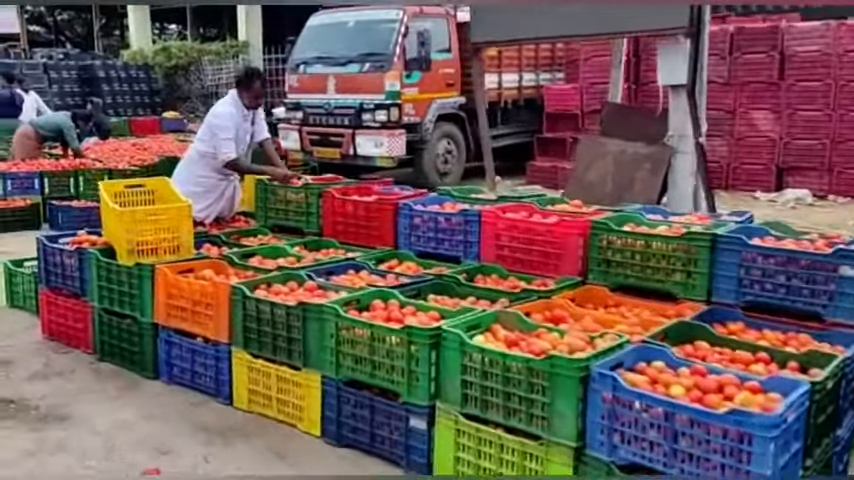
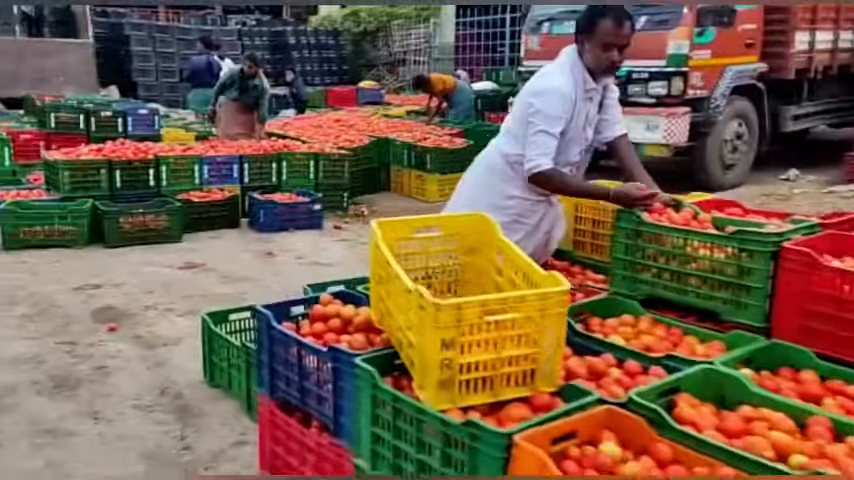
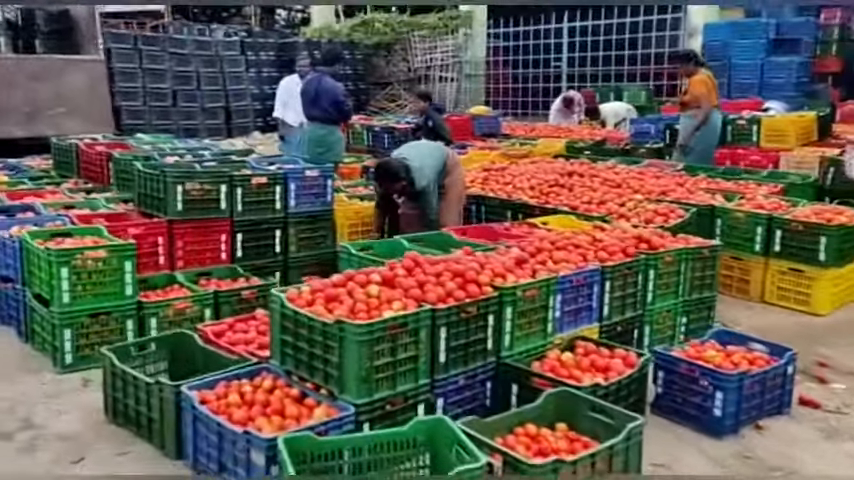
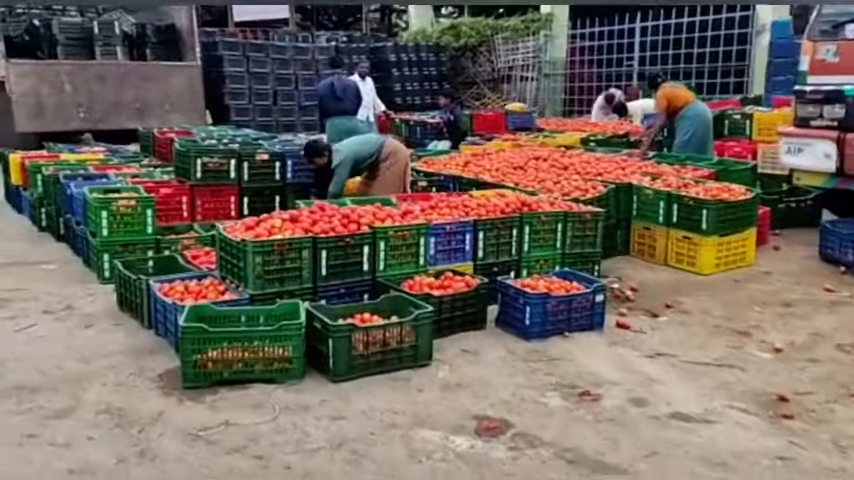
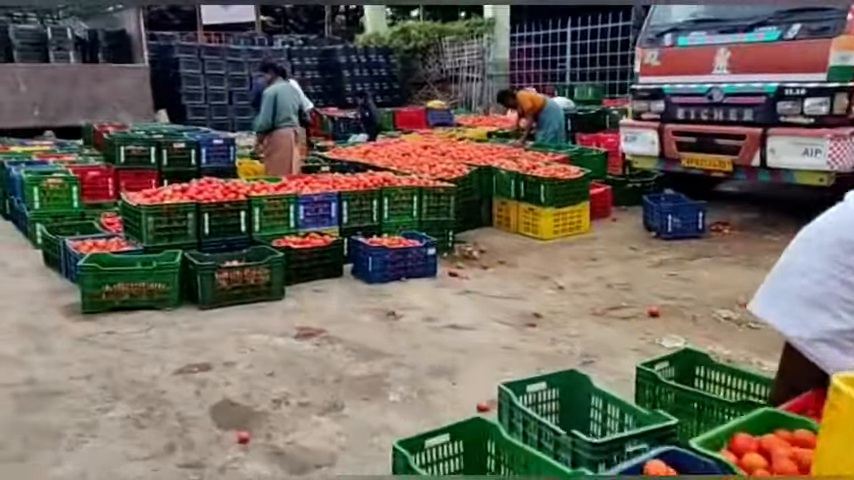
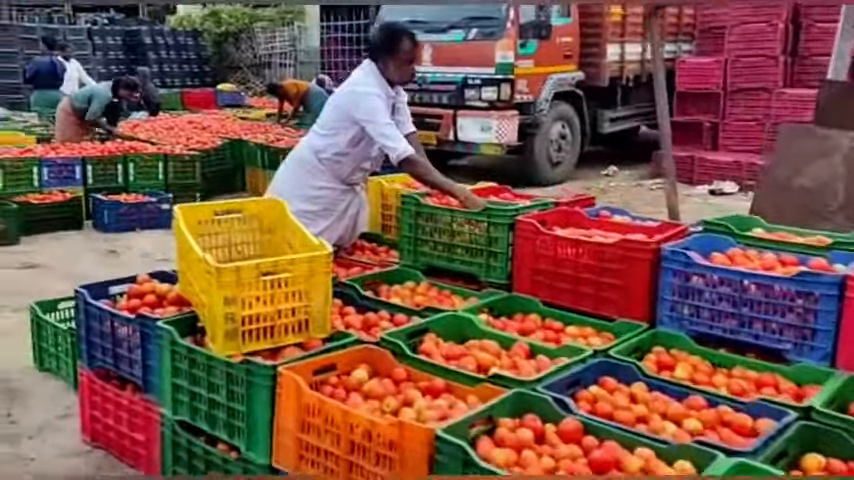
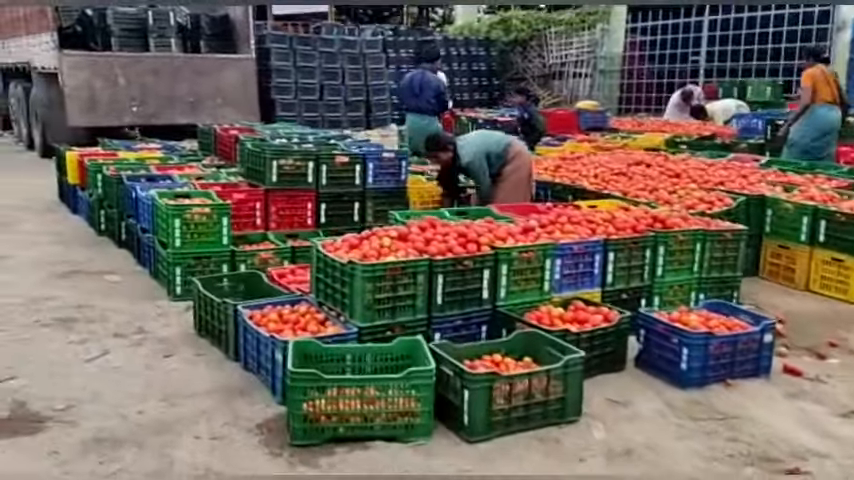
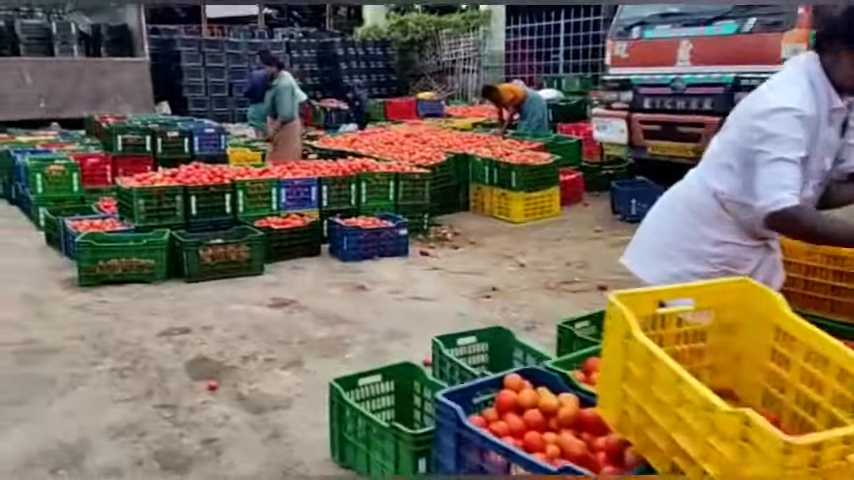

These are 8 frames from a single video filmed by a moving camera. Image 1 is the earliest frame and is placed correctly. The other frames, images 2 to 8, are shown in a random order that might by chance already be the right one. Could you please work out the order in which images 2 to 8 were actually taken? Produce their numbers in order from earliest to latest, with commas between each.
6, 2, 8, 5, 4, 7, 3
